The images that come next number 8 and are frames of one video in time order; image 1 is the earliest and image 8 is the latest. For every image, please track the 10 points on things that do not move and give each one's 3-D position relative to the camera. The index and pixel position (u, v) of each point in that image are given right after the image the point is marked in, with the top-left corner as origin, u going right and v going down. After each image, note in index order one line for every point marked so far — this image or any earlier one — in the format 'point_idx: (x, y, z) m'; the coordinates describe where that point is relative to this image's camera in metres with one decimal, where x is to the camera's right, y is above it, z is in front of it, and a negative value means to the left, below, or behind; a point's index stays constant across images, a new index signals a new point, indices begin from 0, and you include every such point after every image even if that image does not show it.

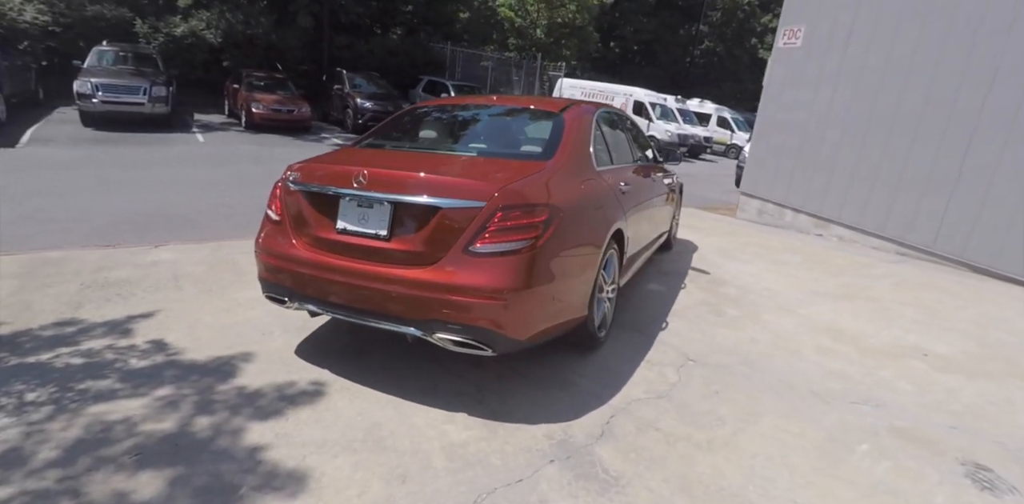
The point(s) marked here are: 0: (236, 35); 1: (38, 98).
0: (-9.1, +6.8, +17.3) m
1: (-11.0, +3.5, +12.7) m
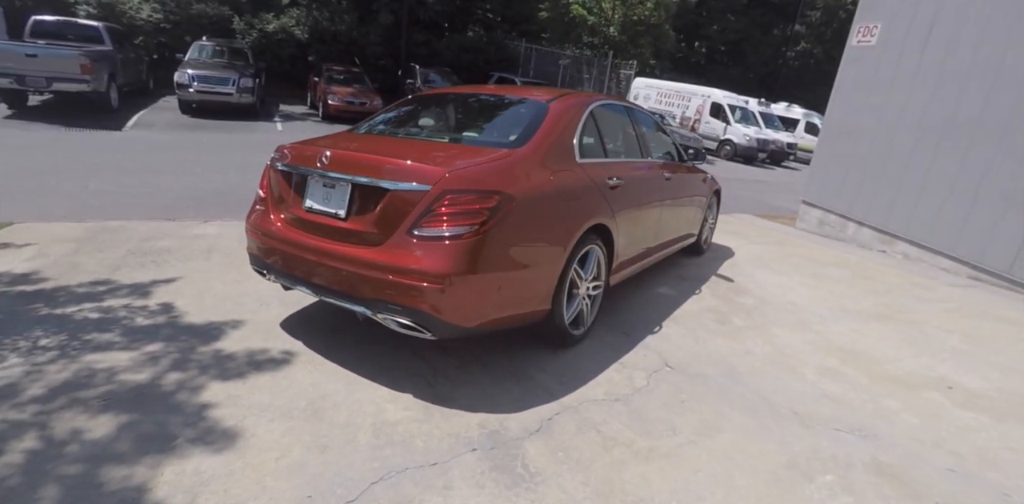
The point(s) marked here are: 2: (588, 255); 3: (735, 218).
0: (-6.6, +7.4, +18.5) m
1: (-9.4, +4.2, +14.2) m
2: (+0.5, 0.0, +3.6) m
3: (+3.4, +0.5, +8.5) m
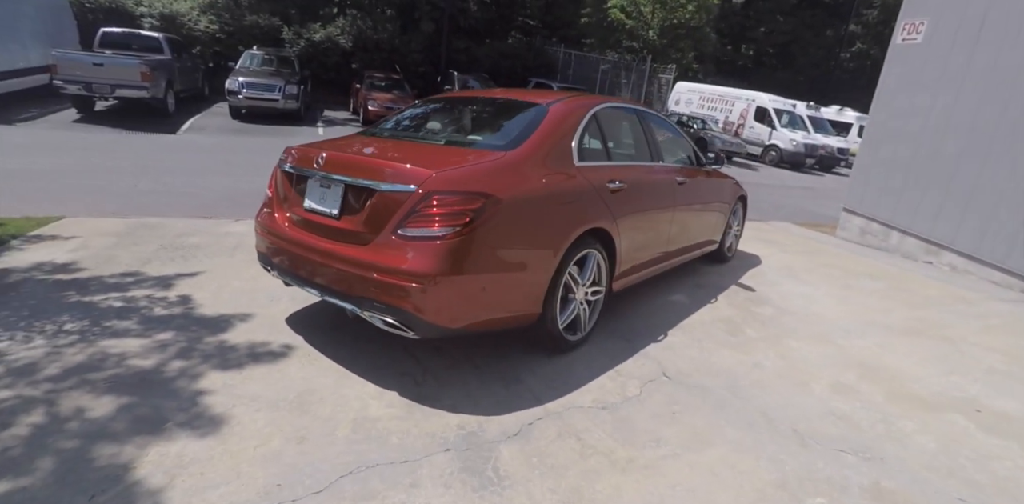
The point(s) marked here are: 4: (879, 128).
0: (-5.2, +7.3, +19.1) m
1: (-8.4, +4.3, +15.0) m
2: (+0.5, 0.0, +3.5) m
3: (+3.8, +0.4, +8.2) m
4: (+5.1, +1.7, +7.8) m
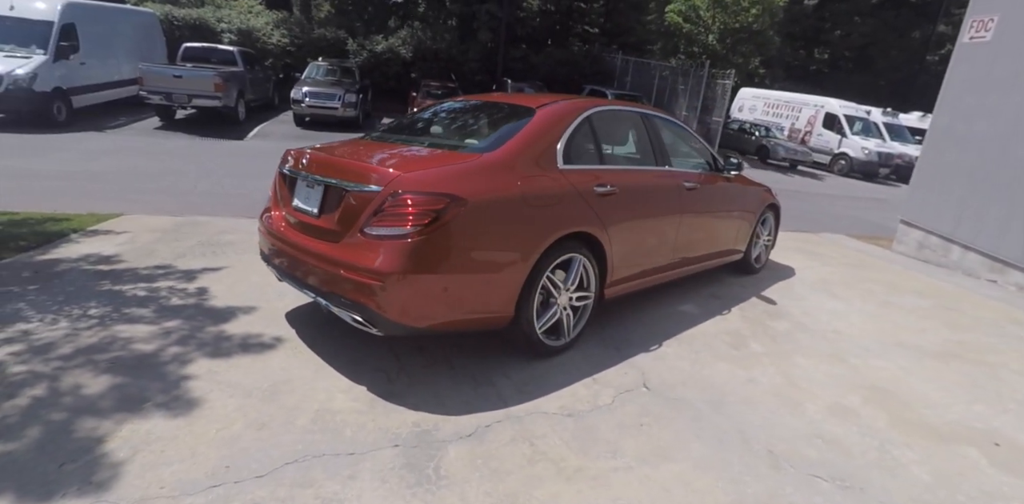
0: (-3.2, +7.2, +19.7) m
1: (-6.9, +4.3, +16.0) m
2: (+0.4, -0.1, +3.5) m
3: (+4.3, +0.2, +7.7) m
4: (+5.6, +1.5, +7.1) m
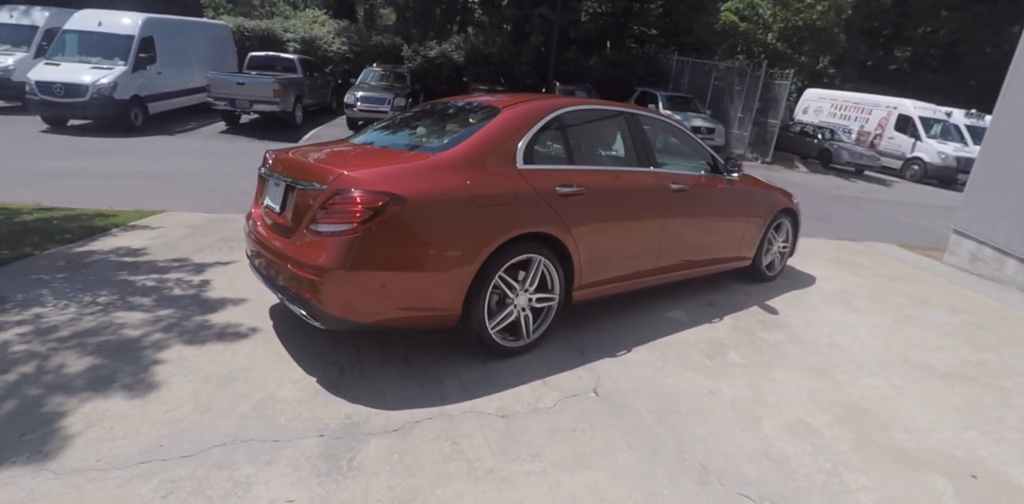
0: (-1.2, +7.1, +20.0) m
1: (-5.4, +4.4, +16.8) m
2: (+0.1, -0.1, +3.4) m
3: (+4.5, 0.0, +7.2) m
4: (+5.8, +1.4, +6.4) m
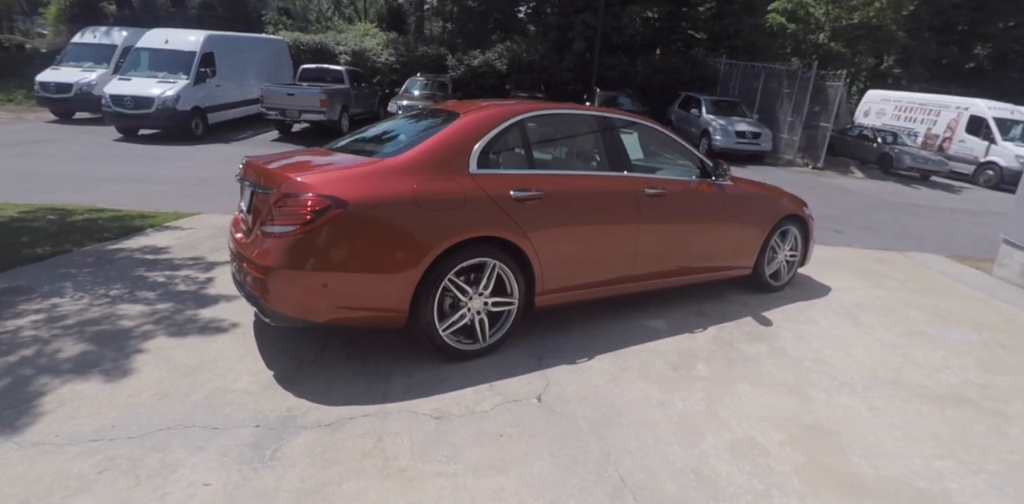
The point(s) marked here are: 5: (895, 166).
0: (+0.5, +6.9, +20.2) m
1: (-4.1, +4.3, +17.4) m
2: (-0.2, -0.1, +3.4) m
3: (+4.6, -0.1, +6.7) m
4: (+5.8, +1.2, +5.8) m
5: (+10.4, +2.3, +14.9) m
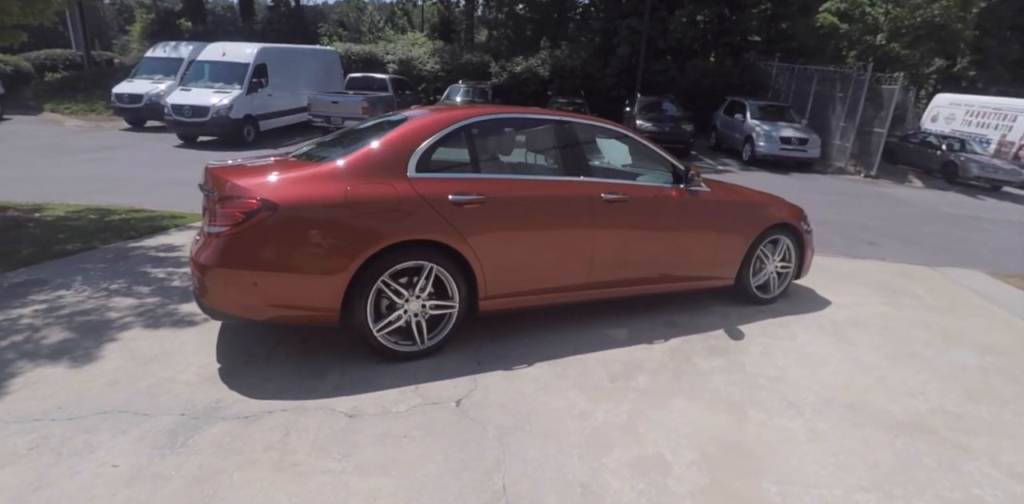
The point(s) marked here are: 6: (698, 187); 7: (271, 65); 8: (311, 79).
0: (+2.2, +6.7, +20.1) m
1: (-2.8, +4.1, +17.8) m
2: (-0.6, -0.1, +3.5) m
3: (+4.6, -0.3, +6.1) m
4: (+5.7, +1.0, +5.1) m
5: (+11.3, +1.9, +13.7) m
6: (+1.5, +0.6, +4.4) m
7: (-6.3, +4.8, +14.4) m
8: (-5.9, +5.0, +16.1) m
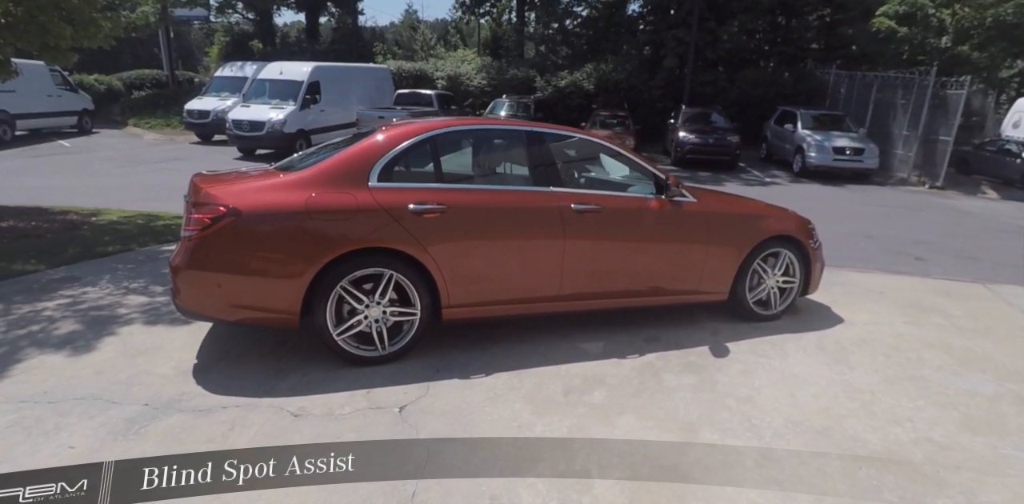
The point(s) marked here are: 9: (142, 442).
0: (+3.9, +6.2, +19.9) m
1: (-1.3, +3.8, +18.1) m
2: (-0.8, -0.2, +3.5) m
3: (+4.6, -0.5, +5.6) m
4: (+5.6, +0.8, +4.5) m
5: (+12.1, +1.5, +12.4) m
6: (+1.3, +0.5, +4.2) m
7: (-5.2, +4.7, +15.2) m
8: (-4.5, +4.8, +16.8) m
9: (-1.9, -1.0, +2.8) m
